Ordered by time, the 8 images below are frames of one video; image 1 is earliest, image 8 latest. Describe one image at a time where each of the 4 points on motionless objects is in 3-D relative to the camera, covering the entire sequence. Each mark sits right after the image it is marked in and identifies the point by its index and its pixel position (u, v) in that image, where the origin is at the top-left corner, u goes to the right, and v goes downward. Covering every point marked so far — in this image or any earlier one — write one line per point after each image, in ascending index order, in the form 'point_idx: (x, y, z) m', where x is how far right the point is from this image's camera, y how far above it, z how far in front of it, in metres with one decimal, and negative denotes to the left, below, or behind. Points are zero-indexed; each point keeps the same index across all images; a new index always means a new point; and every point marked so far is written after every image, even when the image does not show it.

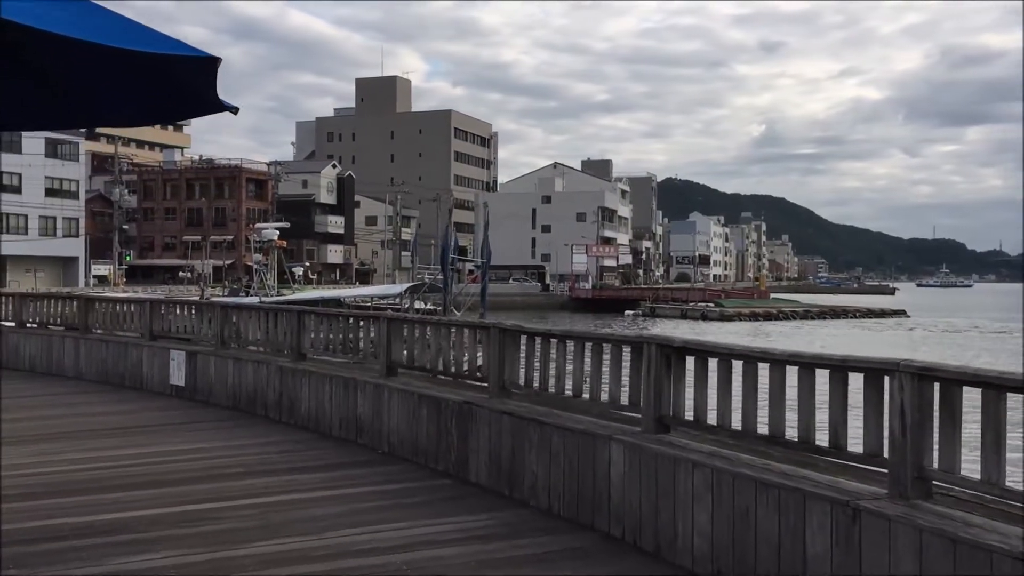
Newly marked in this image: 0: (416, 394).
0: (-0.6, -0.6, +6.1) m
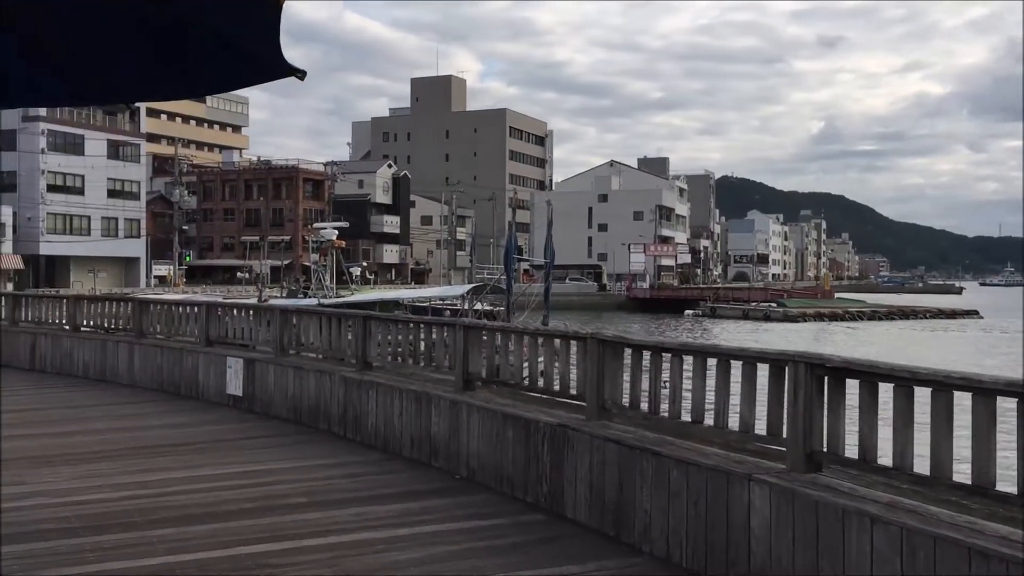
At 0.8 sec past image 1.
0: (-0.1, -0.7, +5.4) m
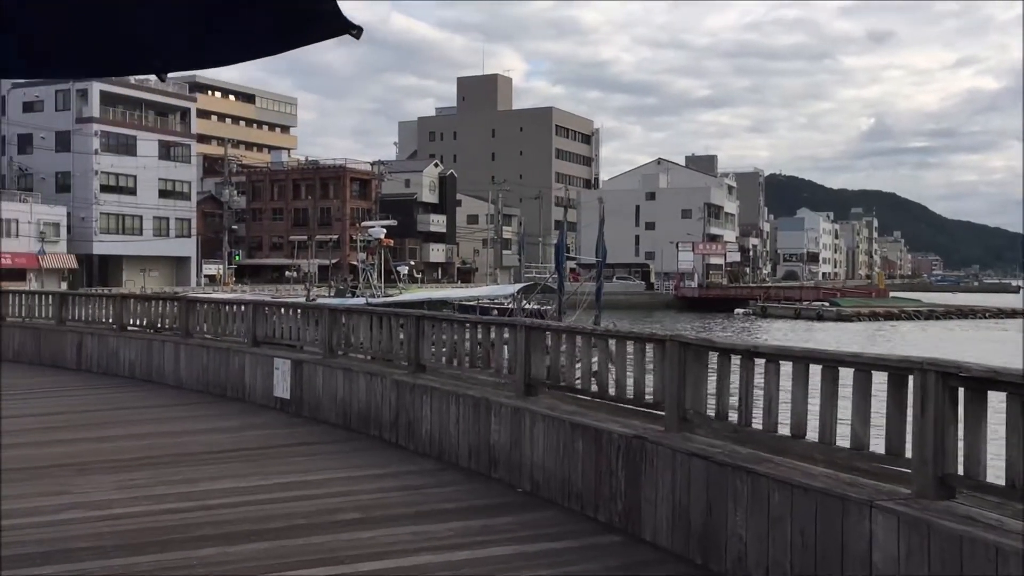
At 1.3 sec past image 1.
0: (+0.3, -0.7, +4.9) m
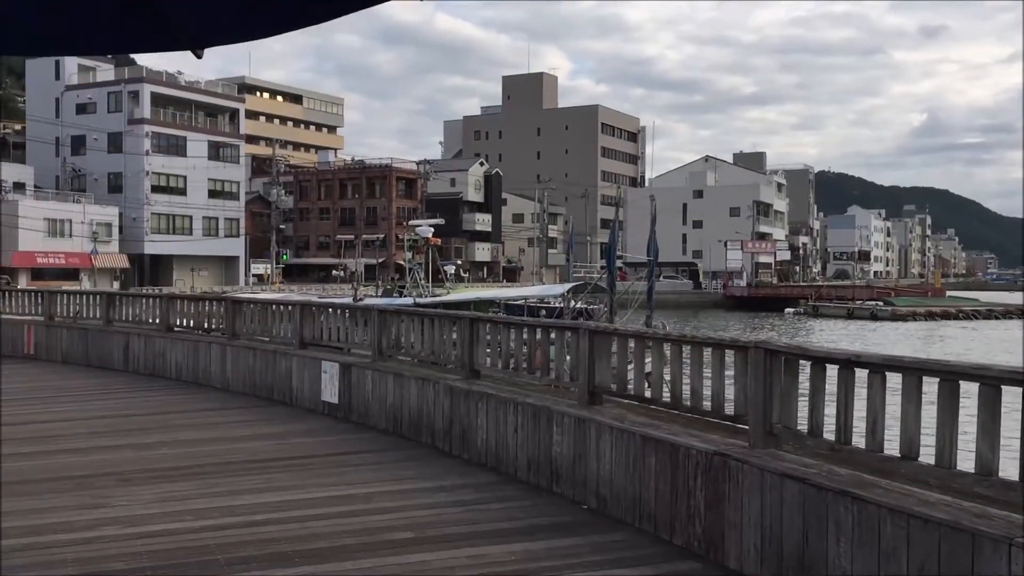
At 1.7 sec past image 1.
0: (+0.6, -0.7, +4.5) m
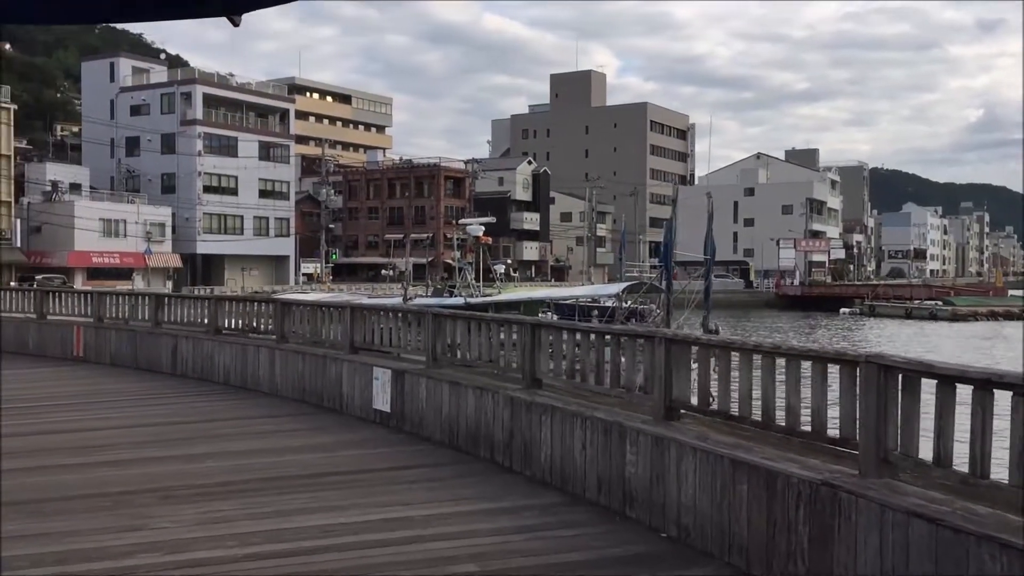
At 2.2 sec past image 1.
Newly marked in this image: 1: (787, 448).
0: (+0.9, -0.7, +4.0) m
1: (+1.2, -0.7, +4.1) m
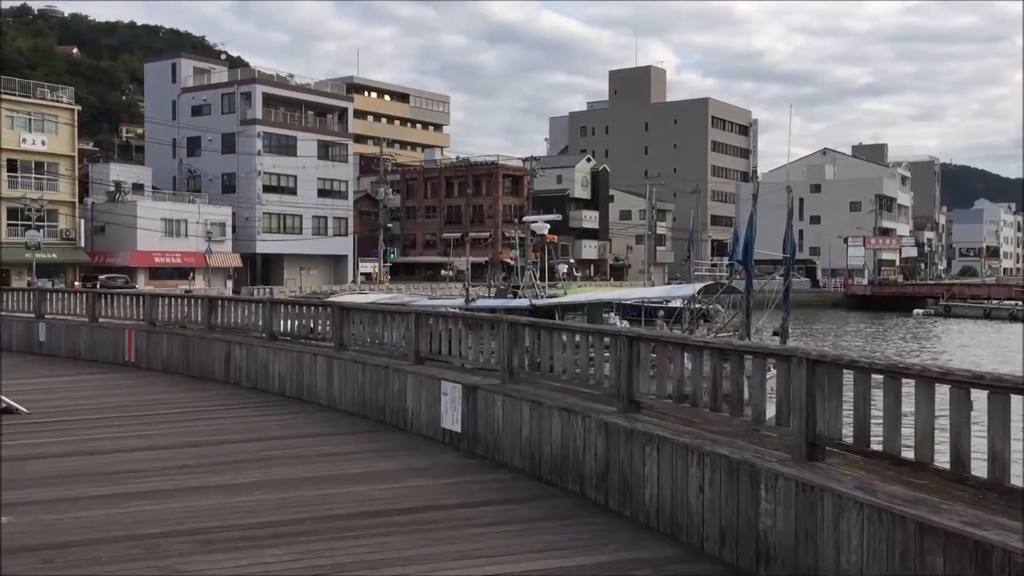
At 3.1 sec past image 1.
0: (+1.3, -0.7, +3.1) m
1: (+1.5, -0.7, +3.2) m
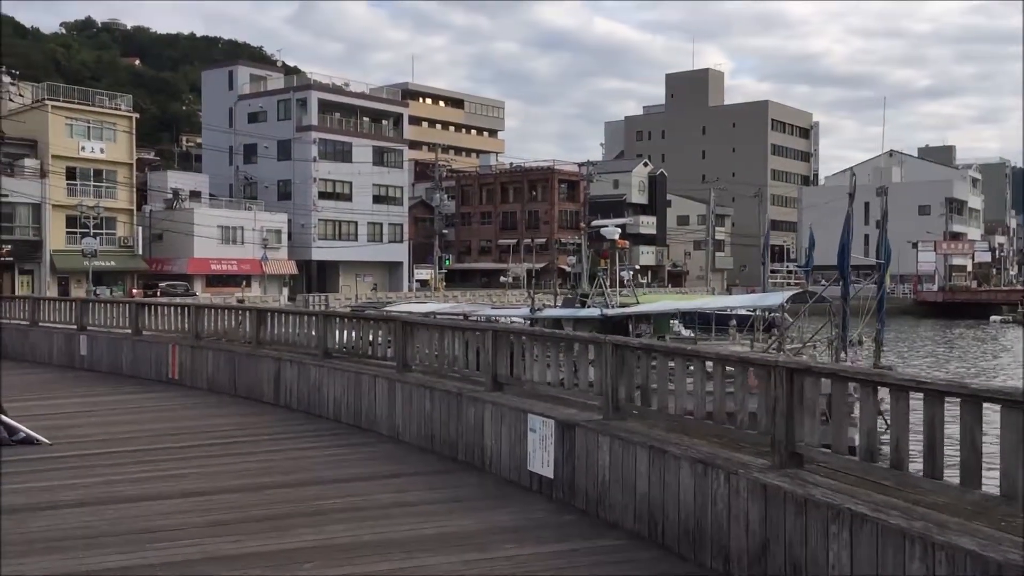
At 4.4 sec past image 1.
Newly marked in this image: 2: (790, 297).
0: (+1.6, -0.8, +1.8) m
1: (+1.9, -0.8, +1.8) m
2: (+4.7, -0.2, +16.9) m
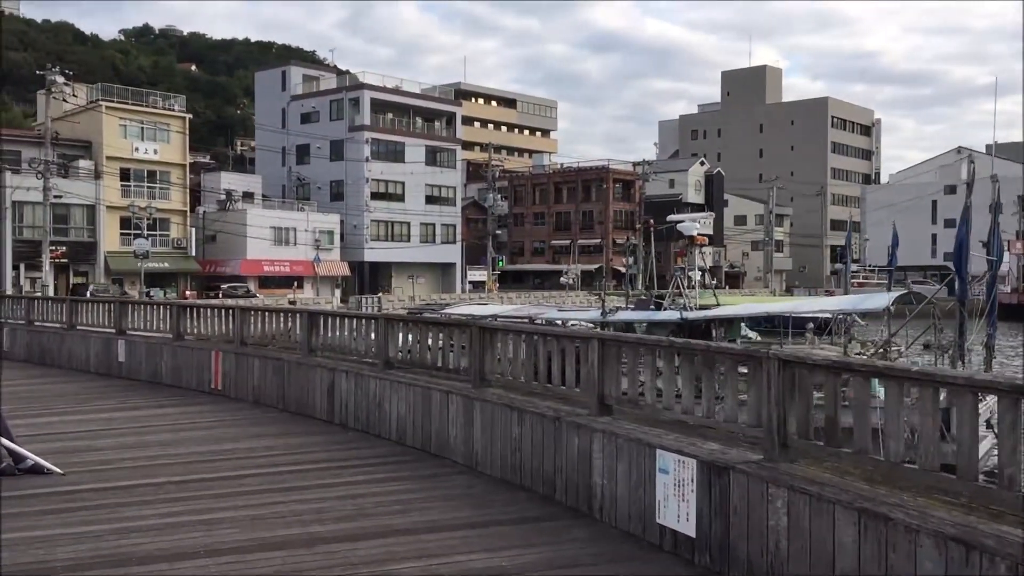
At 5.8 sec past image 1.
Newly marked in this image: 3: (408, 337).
0: (+2.0, -0.8, +0.4) m
1: (+2.3, -0.7, +0.4) m
2: (+5.8, -0.2, +15.3) m
3: (-0.8, -0.4, +7.2) m
